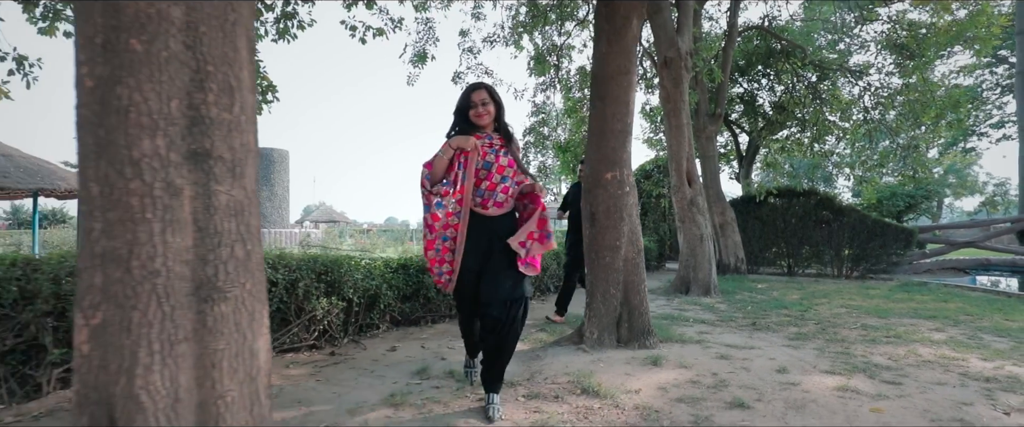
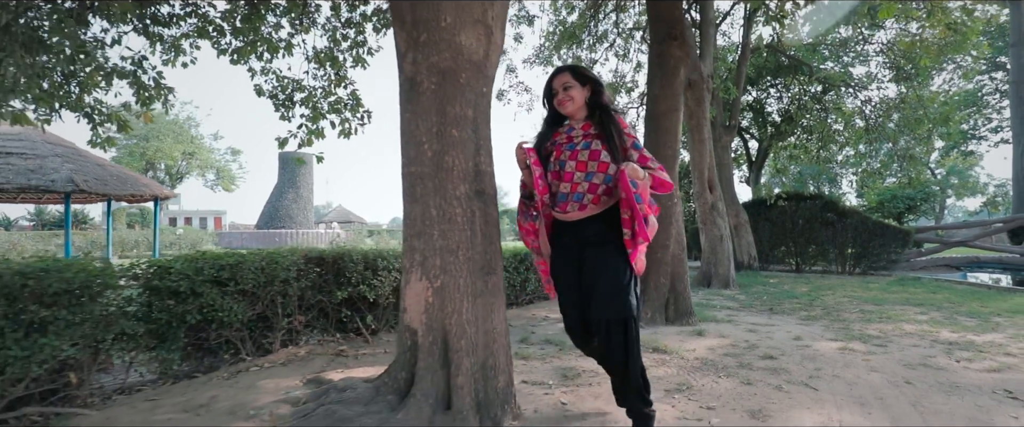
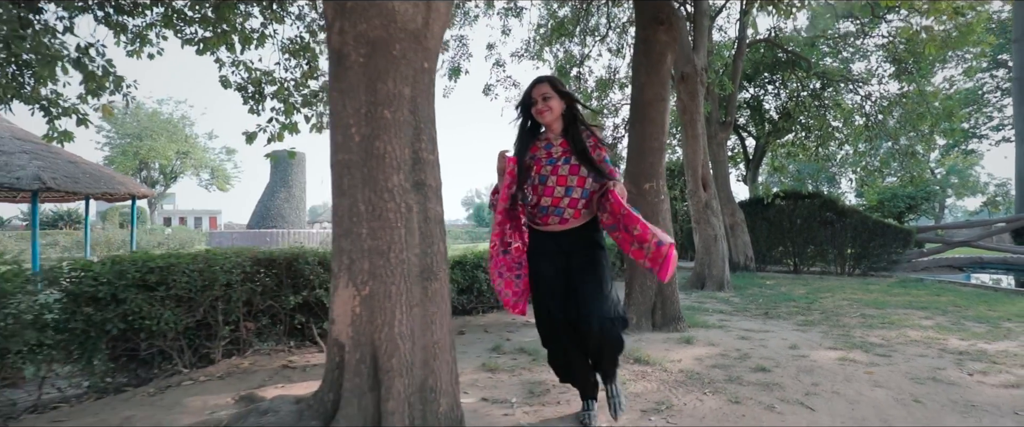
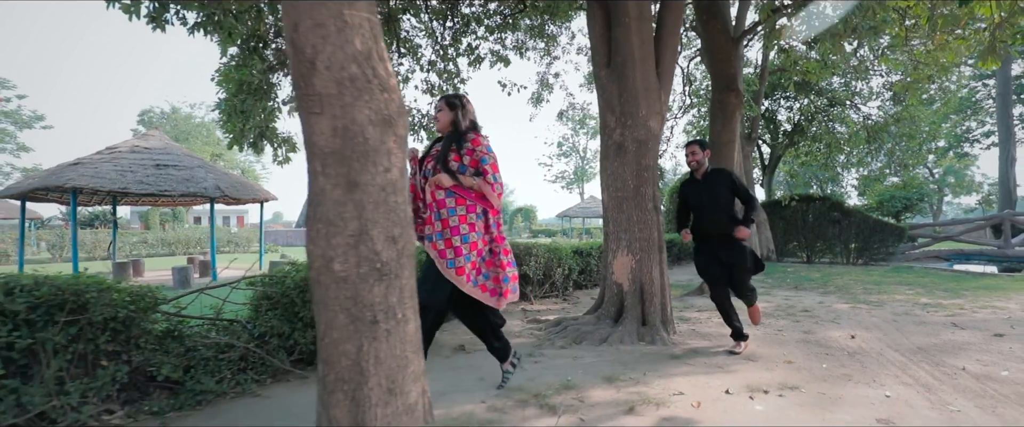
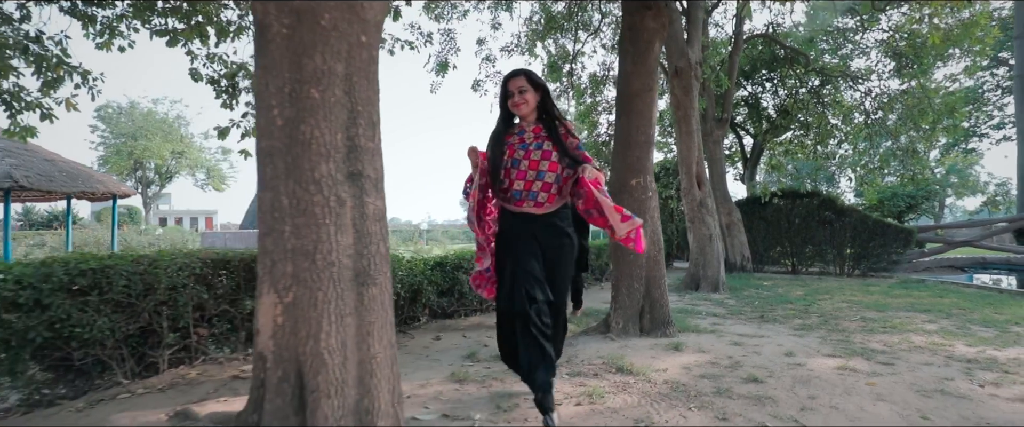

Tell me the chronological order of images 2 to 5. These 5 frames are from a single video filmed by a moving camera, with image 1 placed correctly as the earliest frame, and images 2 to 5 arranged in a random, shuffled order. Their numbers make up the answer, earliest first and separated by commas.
5, 3, 2, 4
